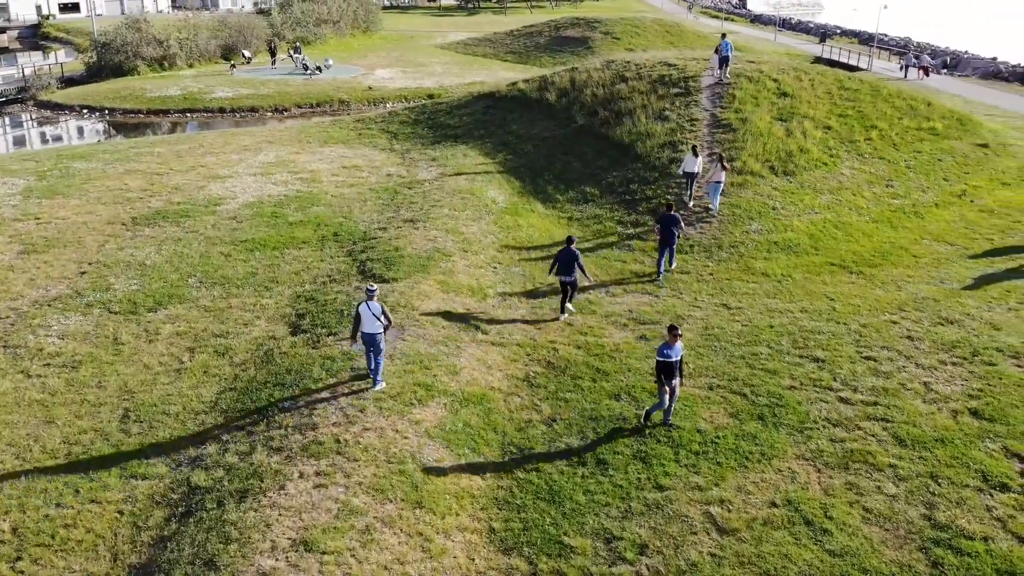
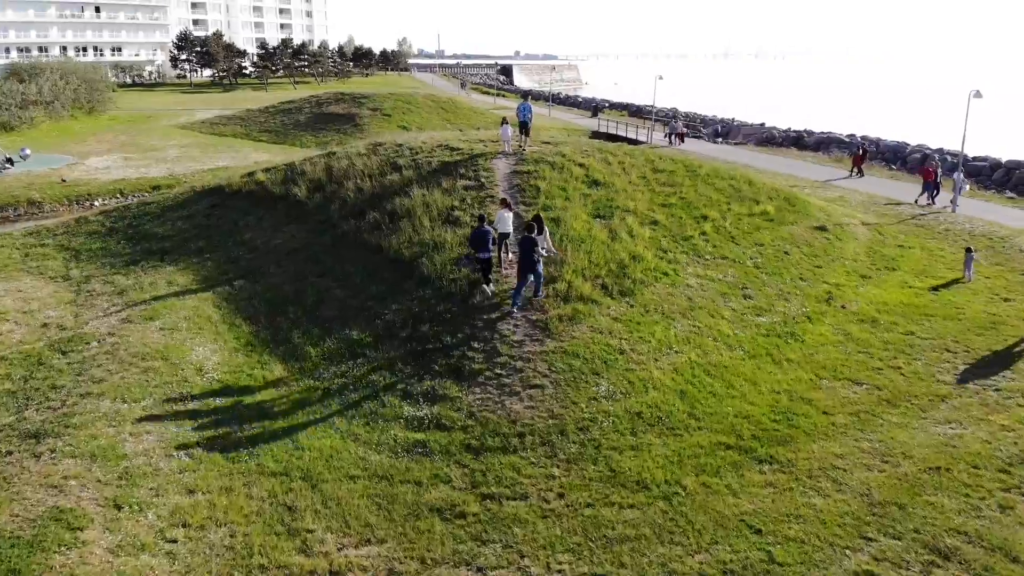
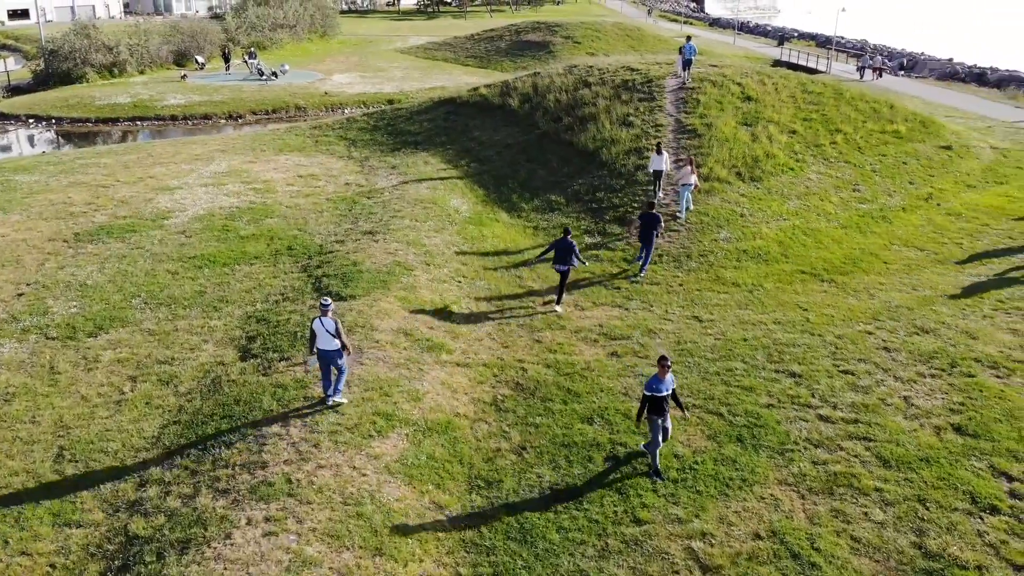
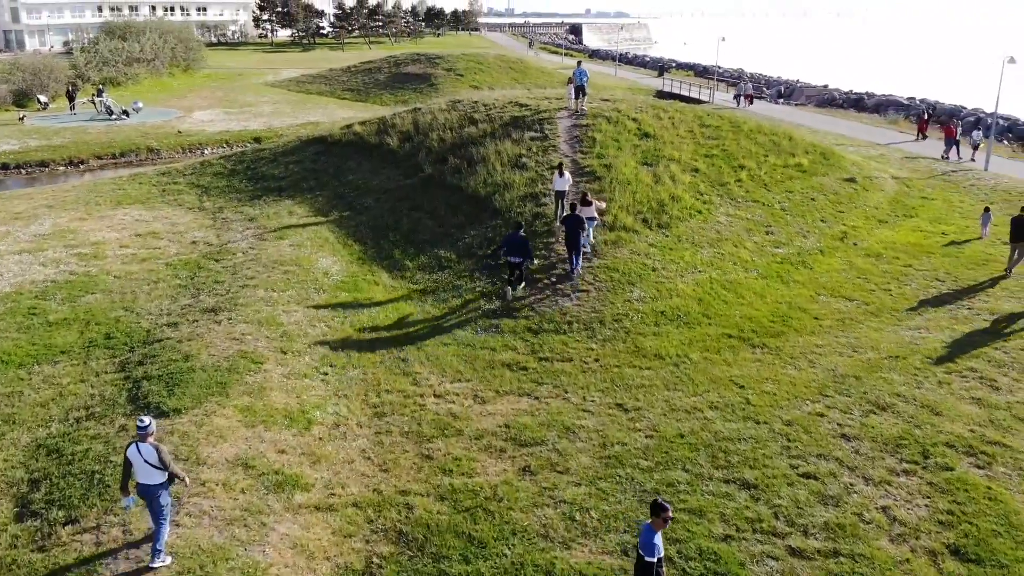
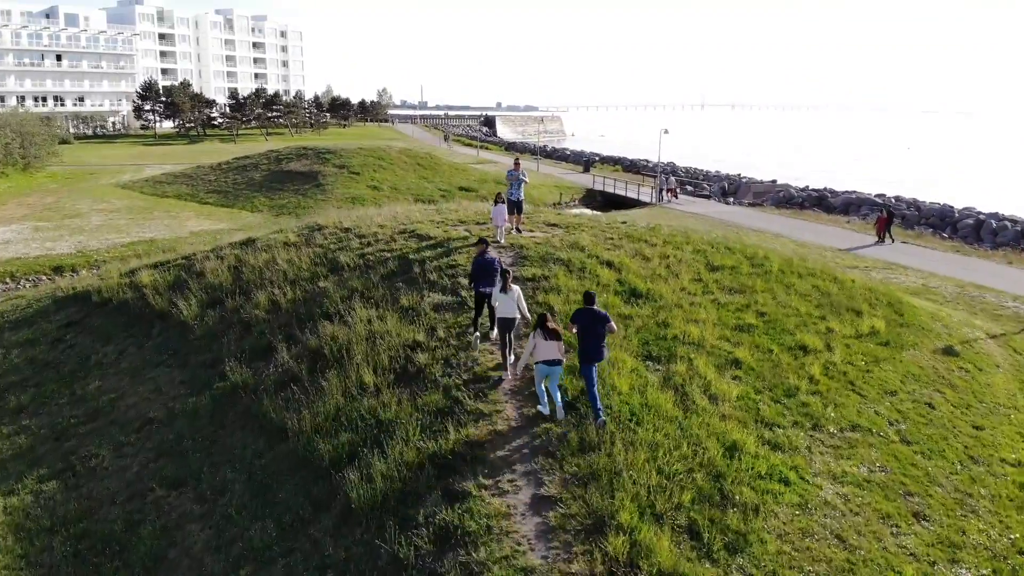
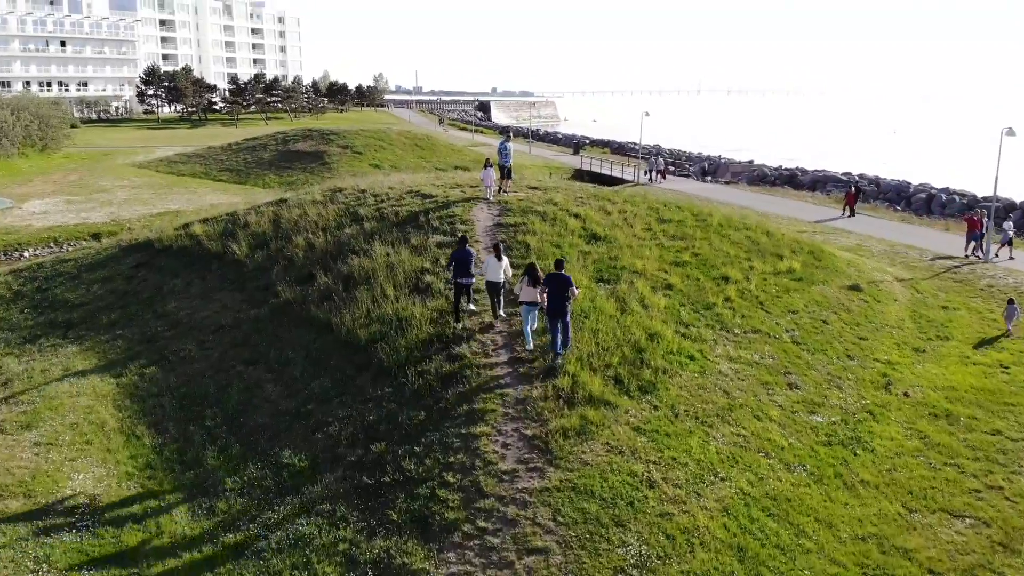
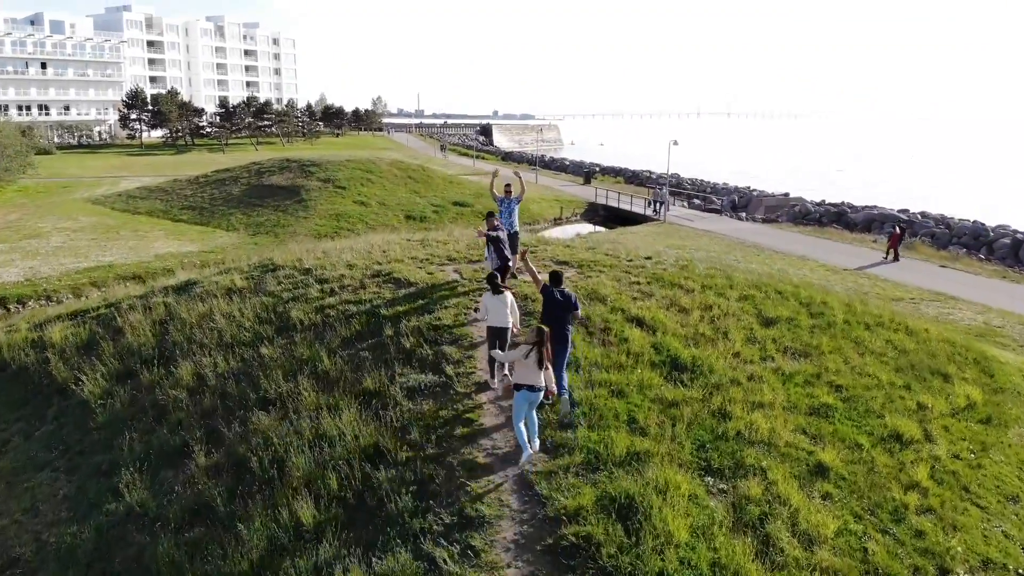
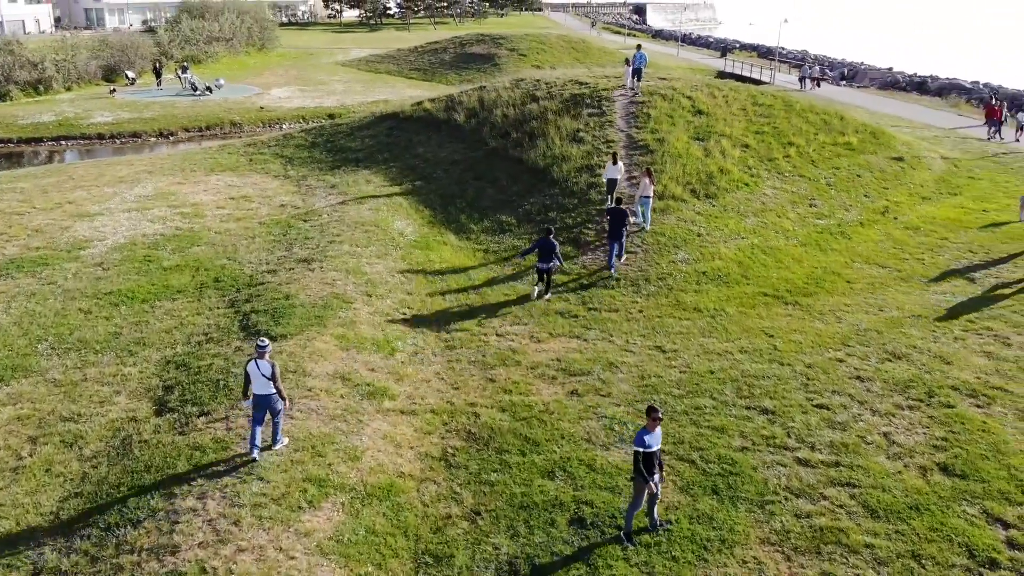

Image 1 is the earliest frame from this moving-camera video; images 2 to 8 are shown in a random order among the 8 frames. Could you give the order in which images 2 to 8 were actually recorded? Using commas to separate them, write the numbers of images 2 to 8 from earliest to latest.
3, 8, 4, 2, 6, 5, 7
